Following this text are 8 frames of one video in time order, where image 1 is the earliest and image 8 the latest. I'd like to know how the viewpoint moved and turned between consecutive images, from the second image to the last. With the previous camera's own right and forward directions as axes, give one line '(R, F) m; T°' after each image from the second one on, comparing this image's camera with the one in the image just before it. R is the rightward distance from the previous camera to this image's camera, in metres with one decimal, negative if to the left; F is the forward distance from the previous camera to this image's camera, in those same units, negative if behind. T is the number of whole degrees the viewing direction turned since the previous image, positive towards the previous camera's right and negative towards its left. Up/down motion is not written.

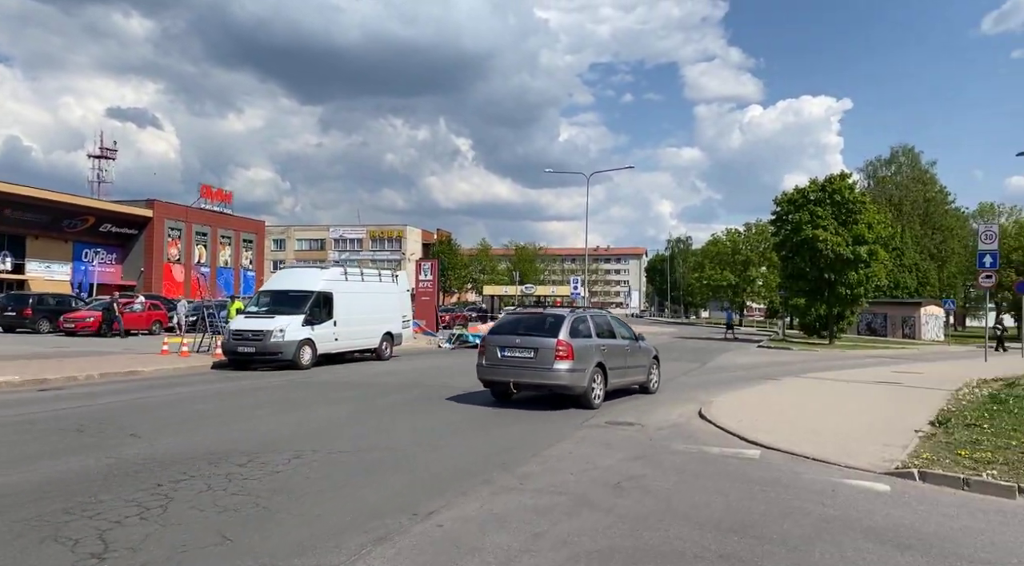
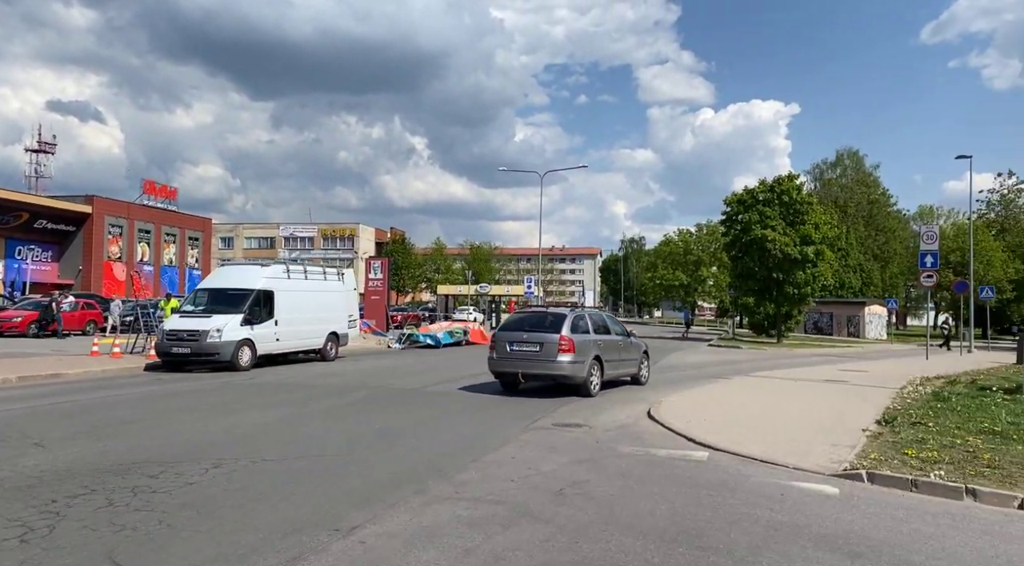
(+0.2, +0.4) m; +3°
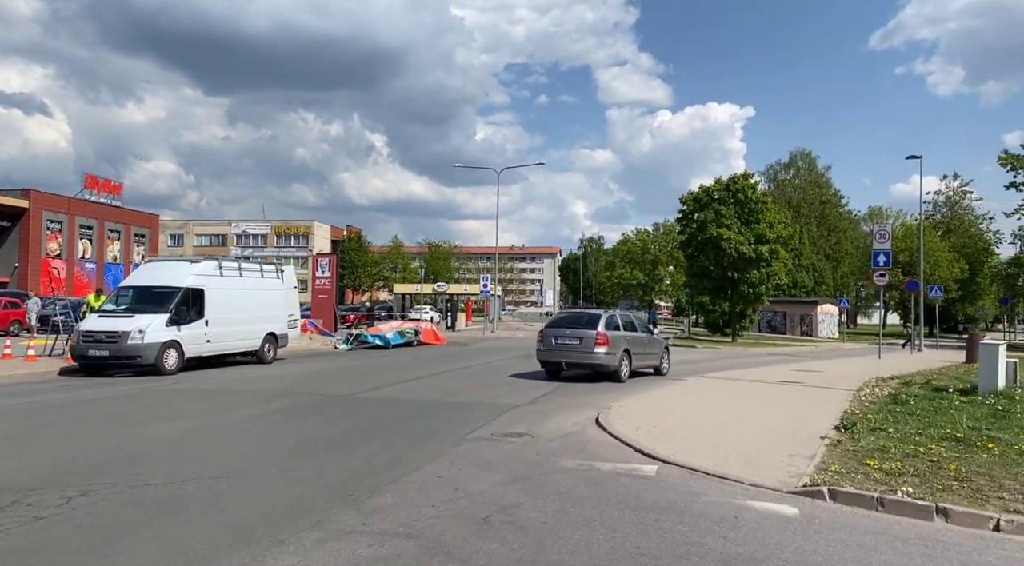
(+0.3, +0.8) m; +3°
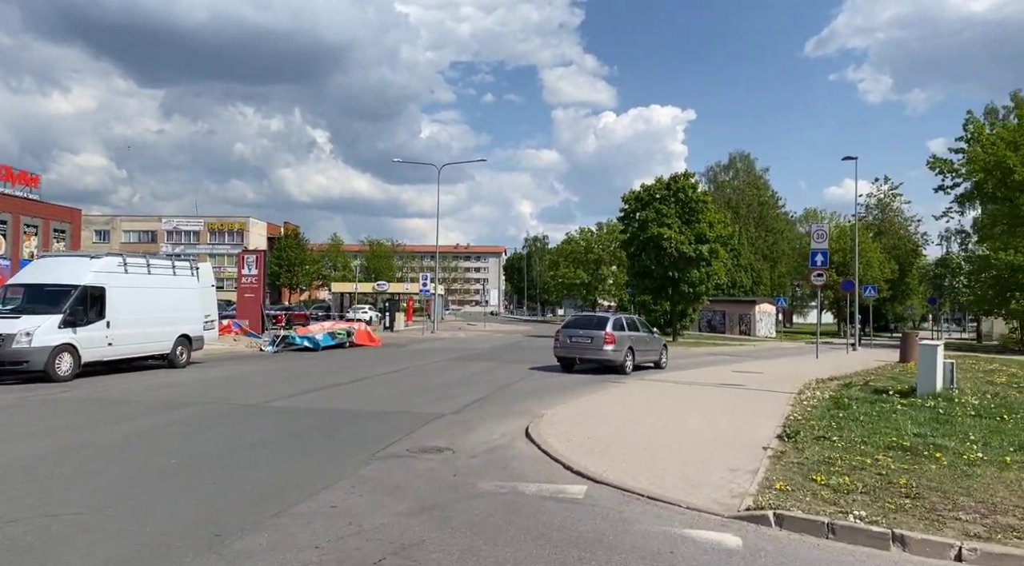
(+0.3, +0.9) m; +4°
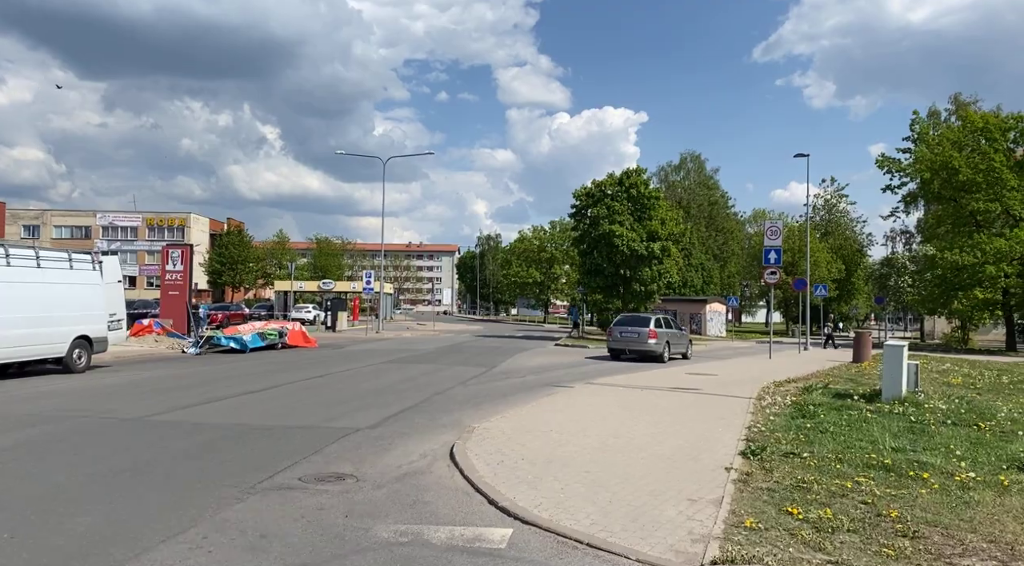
(+0.4, +1.4) m; +4°
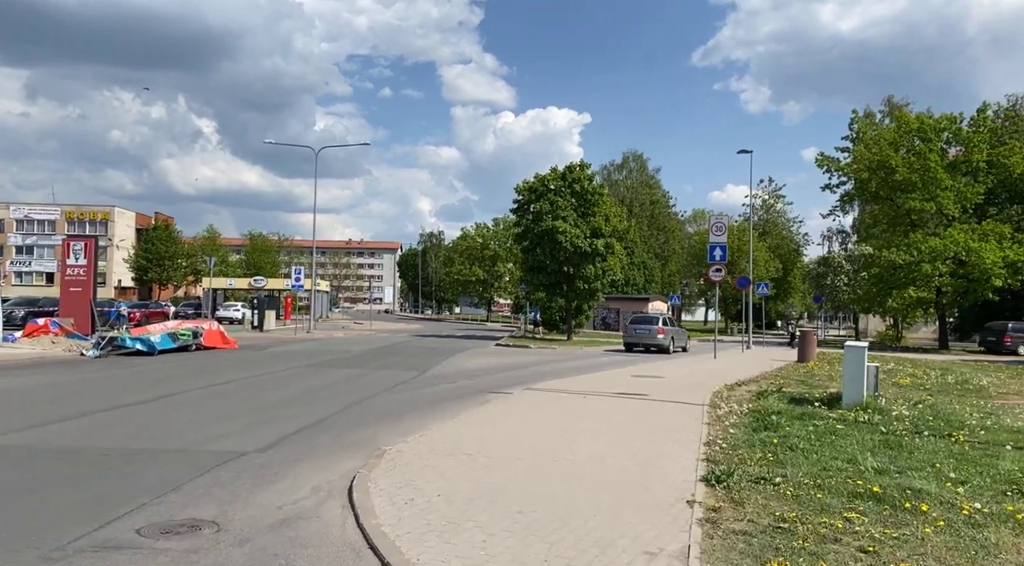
(+0.3, +1.5) m; +4°
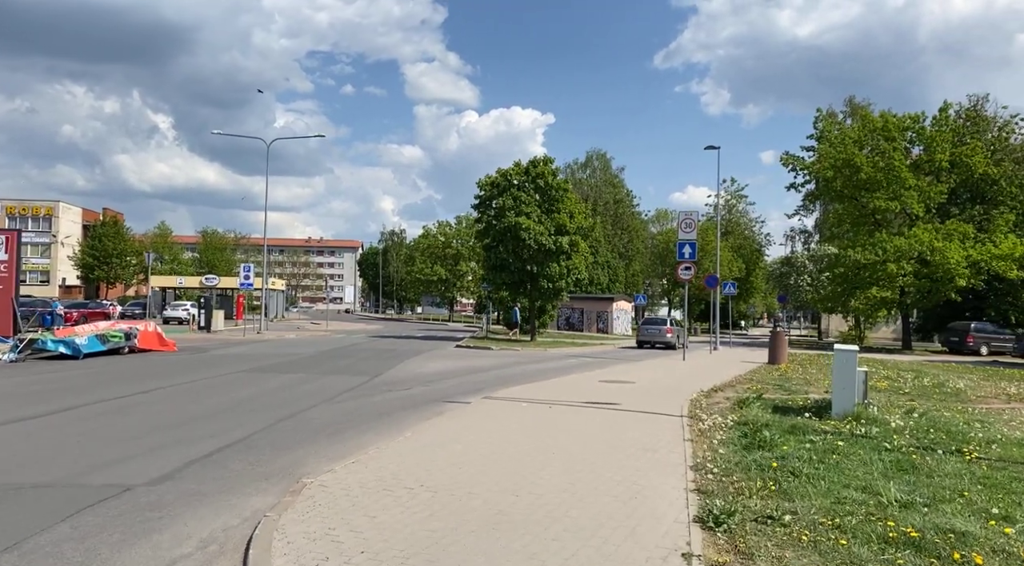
(+0.1, +1.4) m; +3°
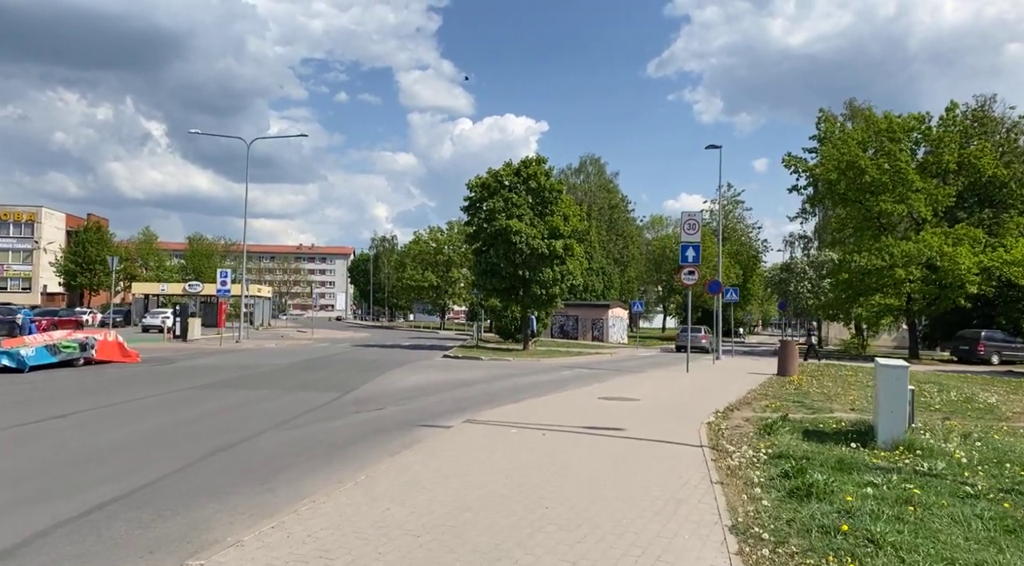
(+0.1, +1.8) m; 0°
